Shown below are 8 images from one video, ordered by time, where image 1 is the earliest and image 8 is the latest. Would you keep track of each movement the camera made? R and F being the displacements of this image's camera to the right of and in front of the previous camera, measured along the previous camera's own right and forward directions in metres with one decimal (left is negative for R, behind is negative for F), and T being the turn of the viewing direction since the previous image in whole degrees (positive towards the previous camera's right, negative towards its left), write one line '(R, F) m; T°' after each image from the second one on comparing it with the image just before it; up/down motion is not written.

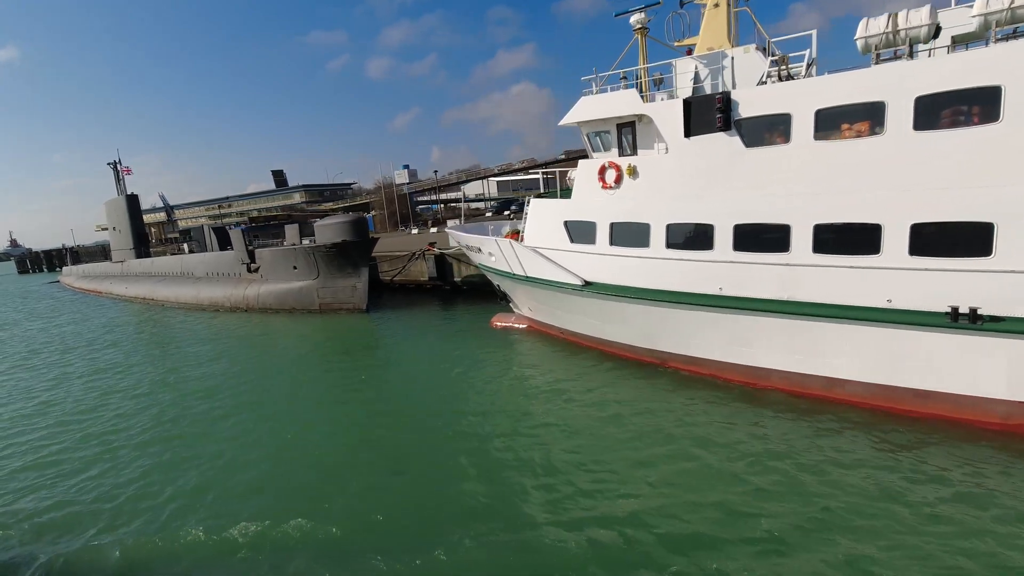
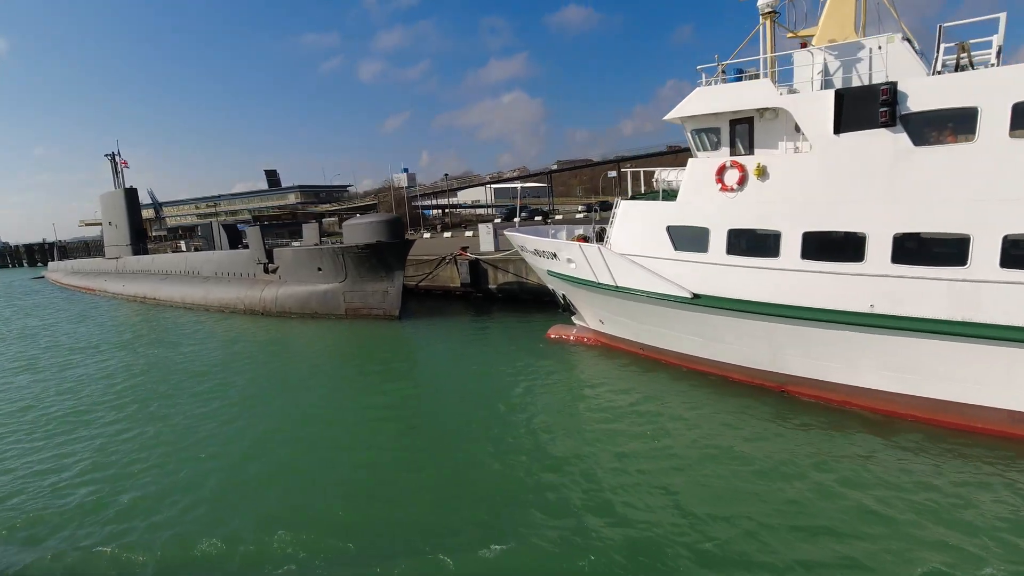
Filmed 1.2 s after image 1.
(-1.4, +0.8) m; +2°
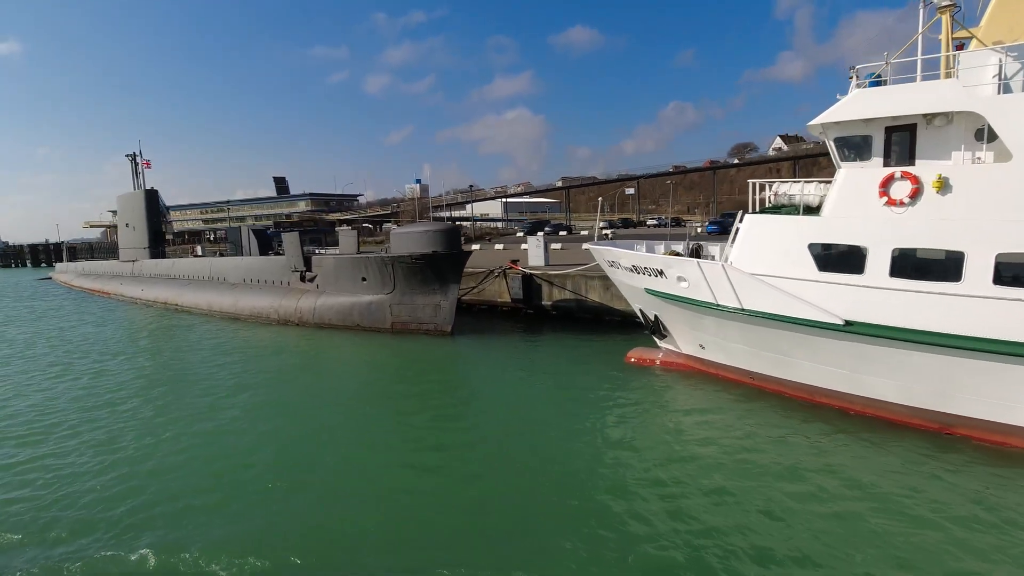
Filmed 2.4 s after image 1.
(-1.5, +0.8) m; 0°
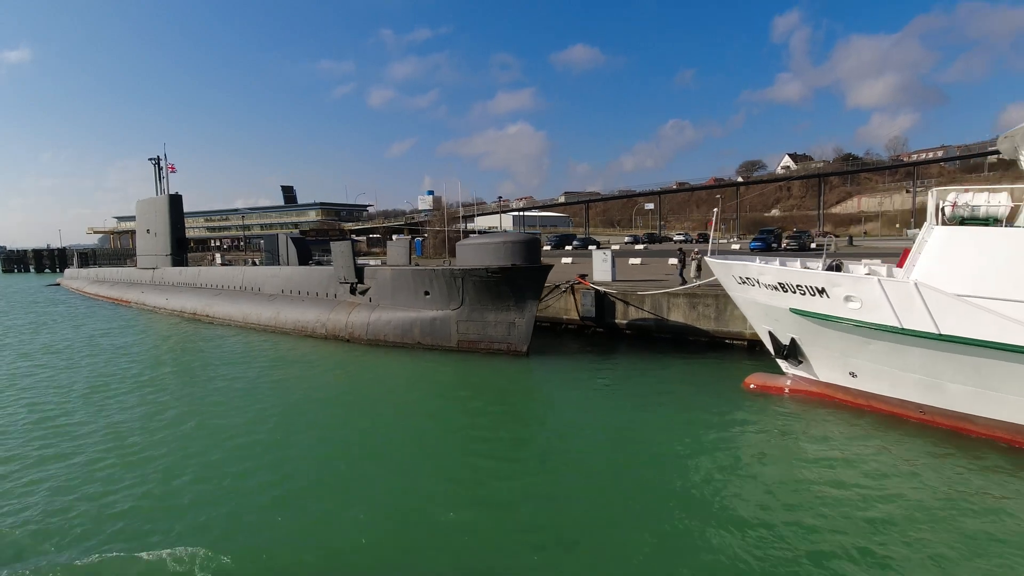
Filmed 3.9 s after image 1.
(-1.8, +0.9) m; 0°
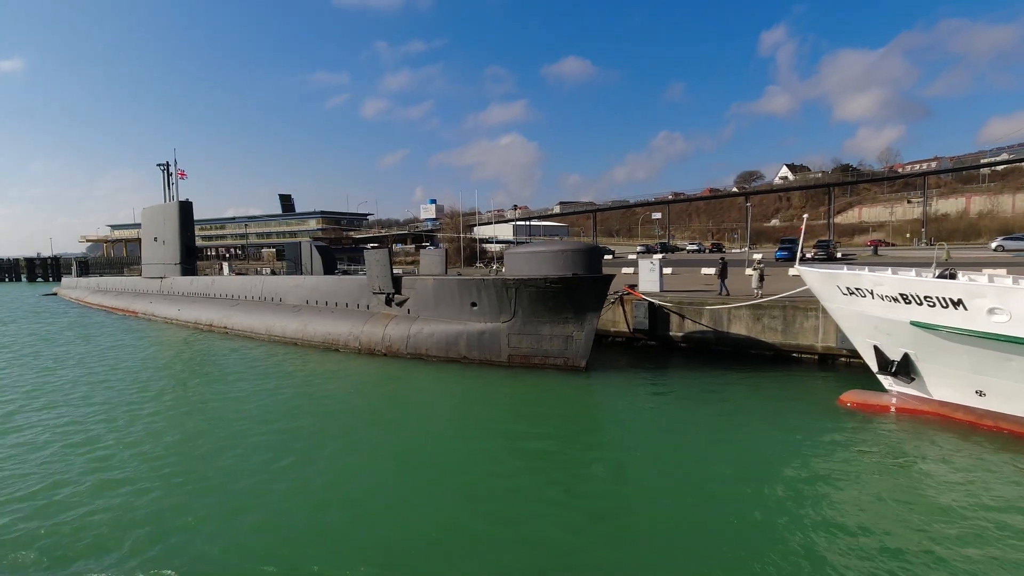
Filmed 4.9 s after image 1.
(-1.3, +0.6) m; +1°
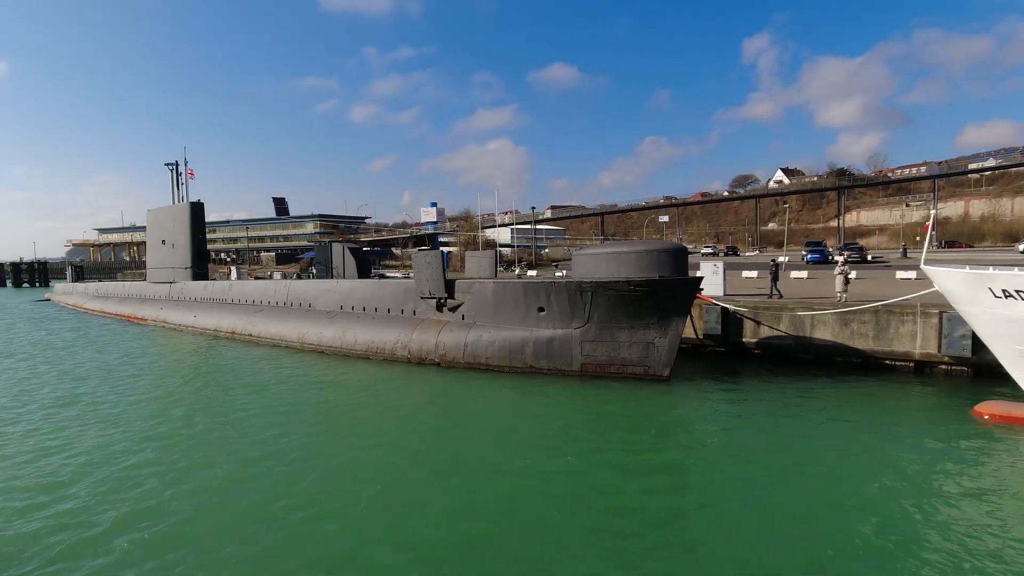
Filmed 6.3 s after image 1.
(-1.7, +0.8) m; +1°
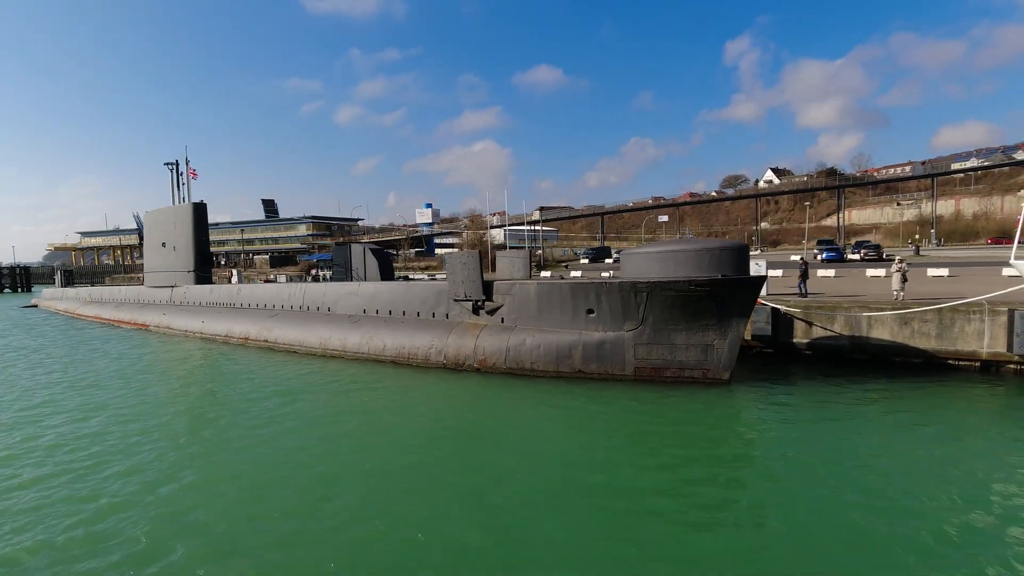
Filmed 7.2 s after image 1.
(-1.2, +0.5) m; +2°
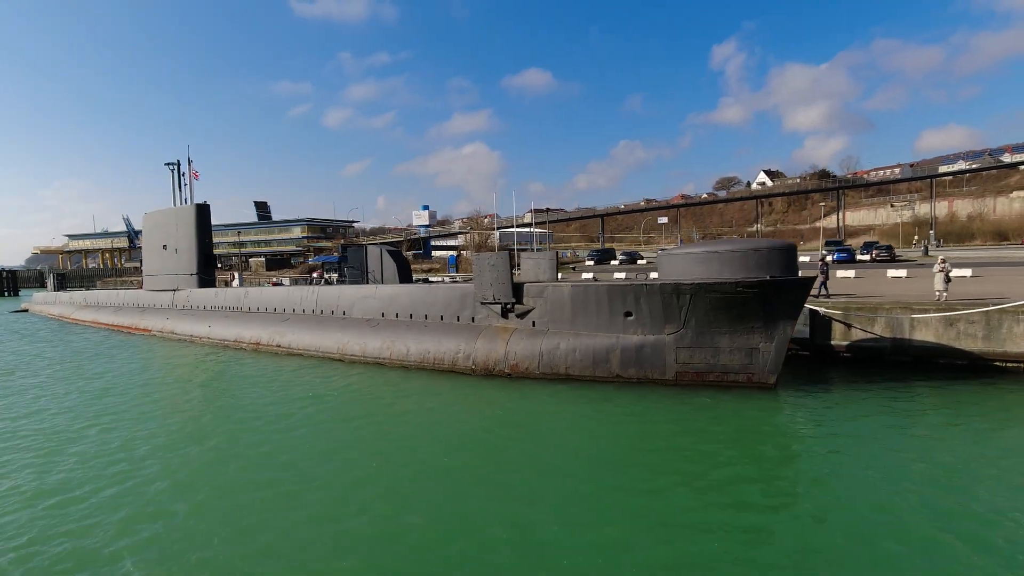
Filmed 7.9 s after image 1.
(-0.8, +0.4) m; +1°
